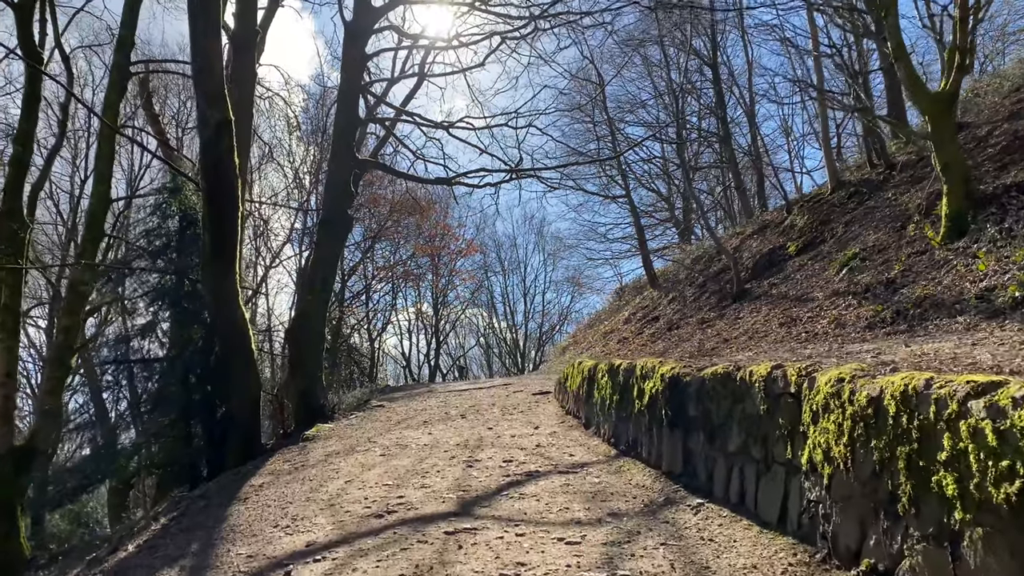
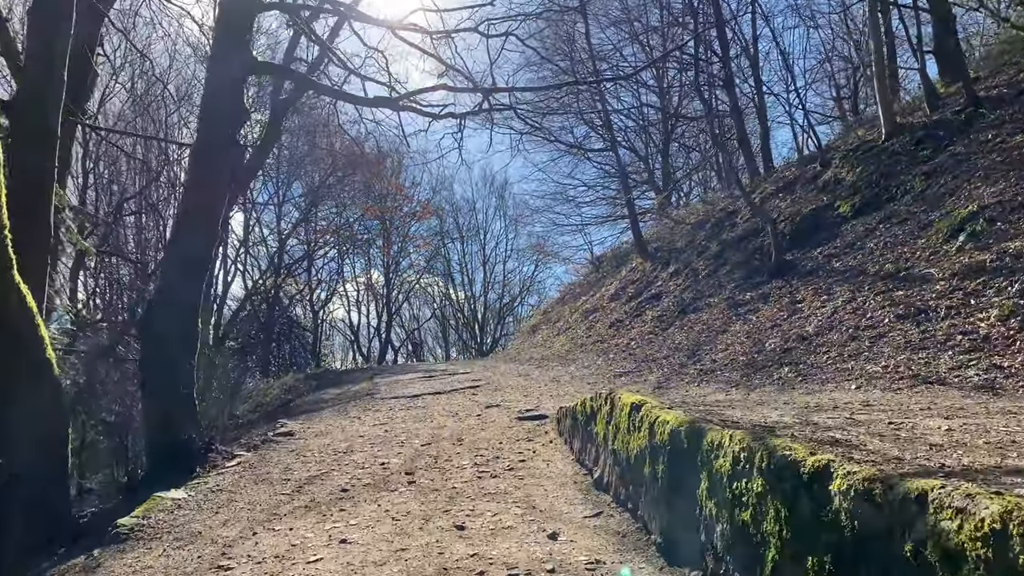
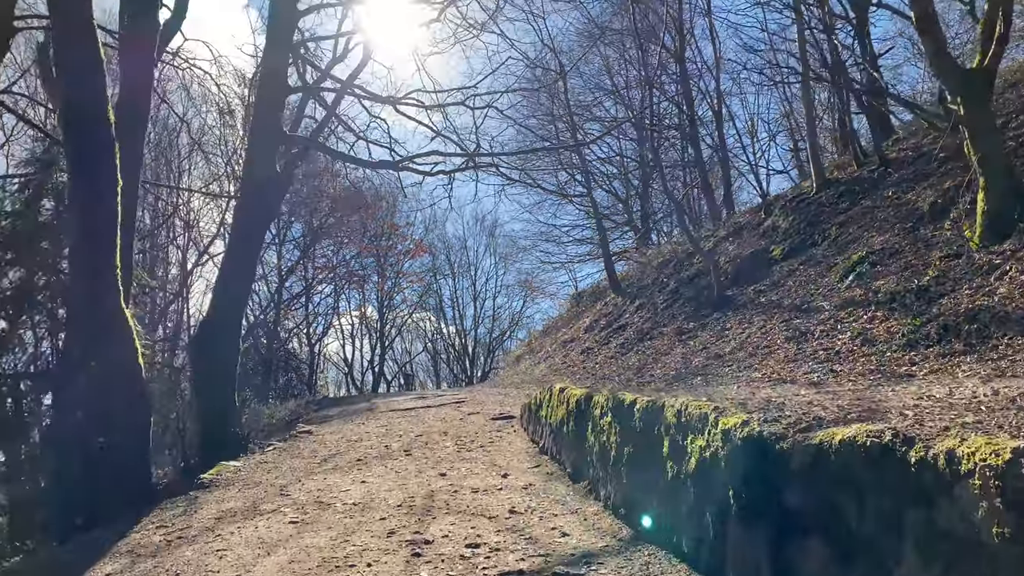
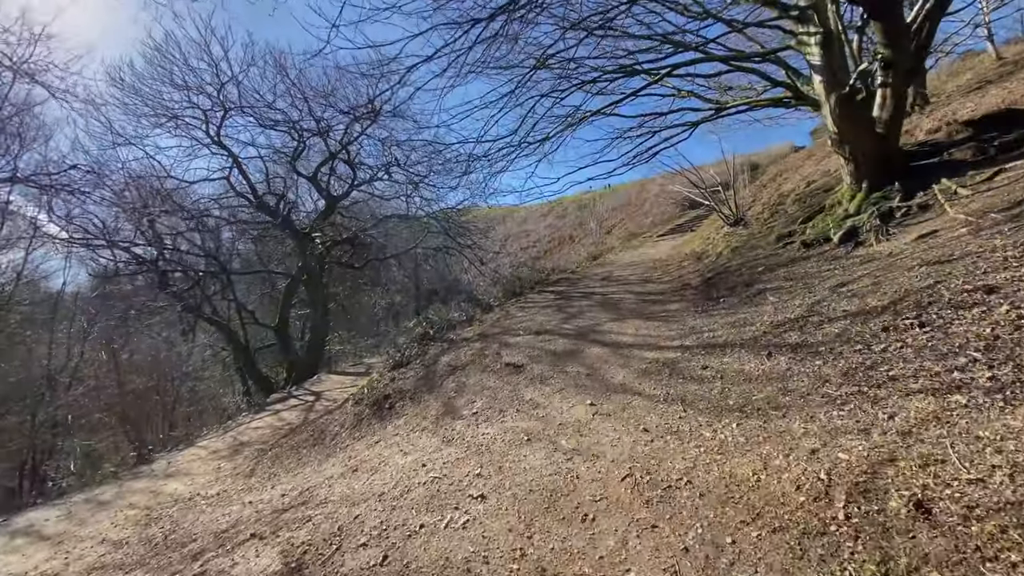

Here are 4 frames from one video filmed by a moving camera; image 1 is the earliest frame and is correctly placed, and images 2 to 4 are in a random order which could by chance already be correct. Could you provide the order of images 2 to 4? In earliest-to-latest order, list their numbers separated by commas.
3, 2, 4
